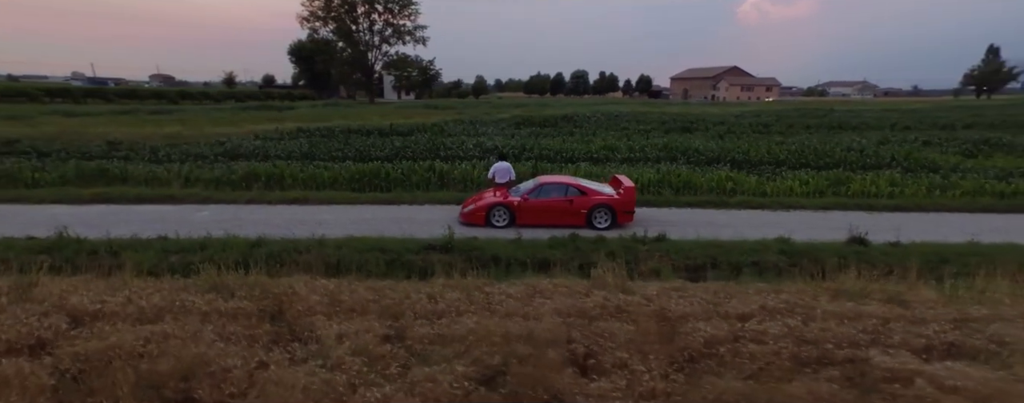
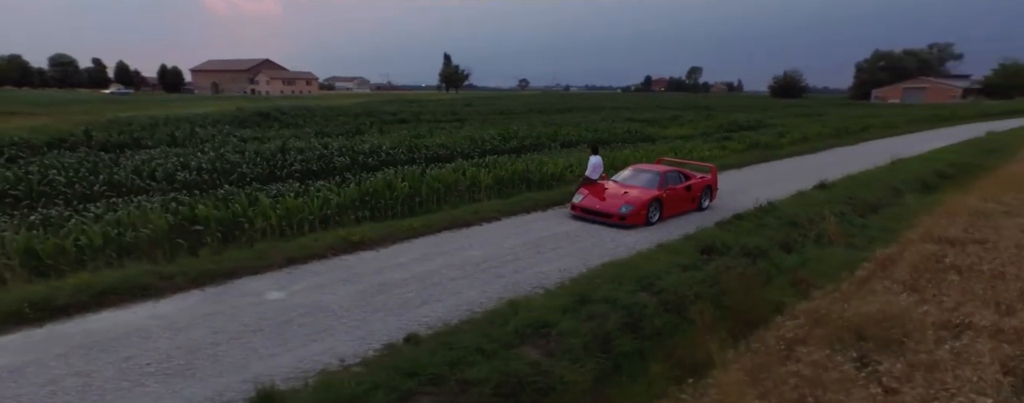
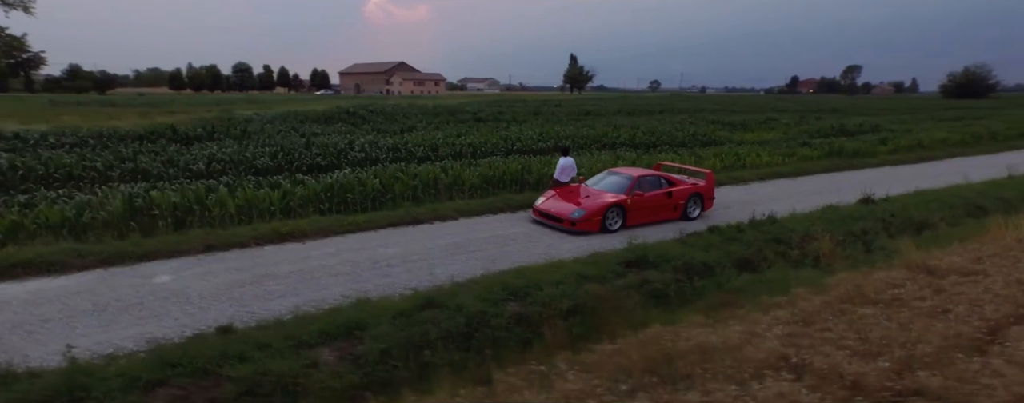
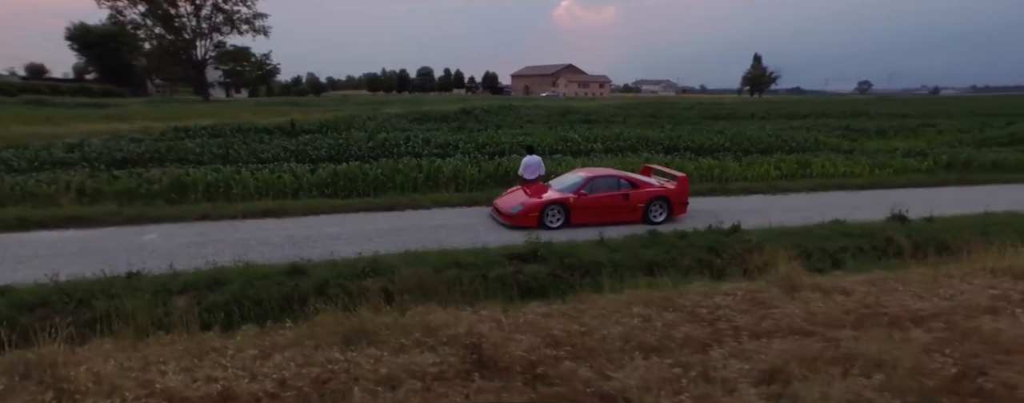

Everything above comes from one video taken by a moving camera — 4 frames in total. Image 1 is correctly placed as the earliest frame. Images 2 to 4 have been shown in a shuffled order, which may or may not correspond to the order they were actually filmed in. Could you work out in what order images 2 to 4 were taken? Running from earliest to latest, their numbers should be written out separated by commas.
4, 3, 2
